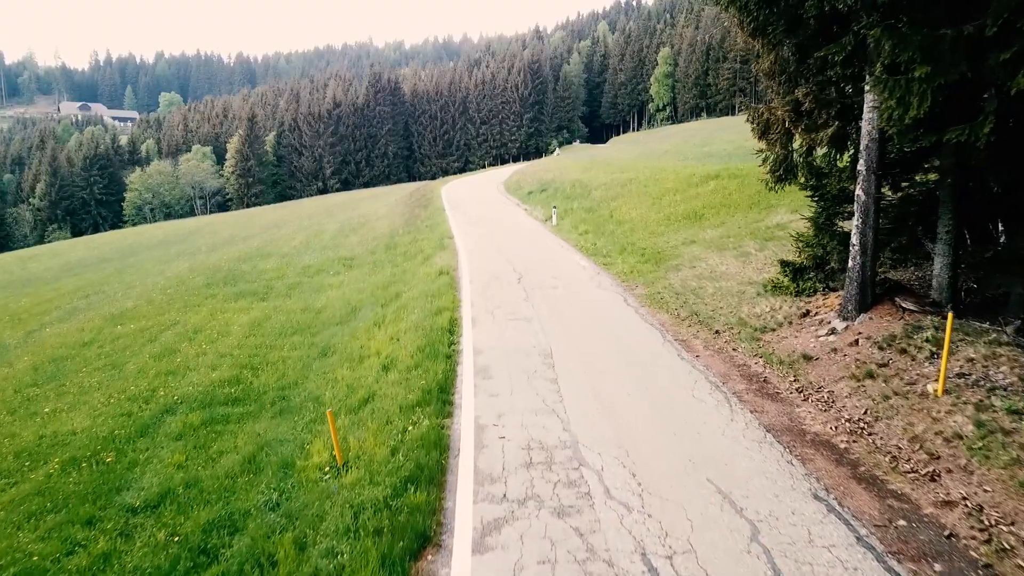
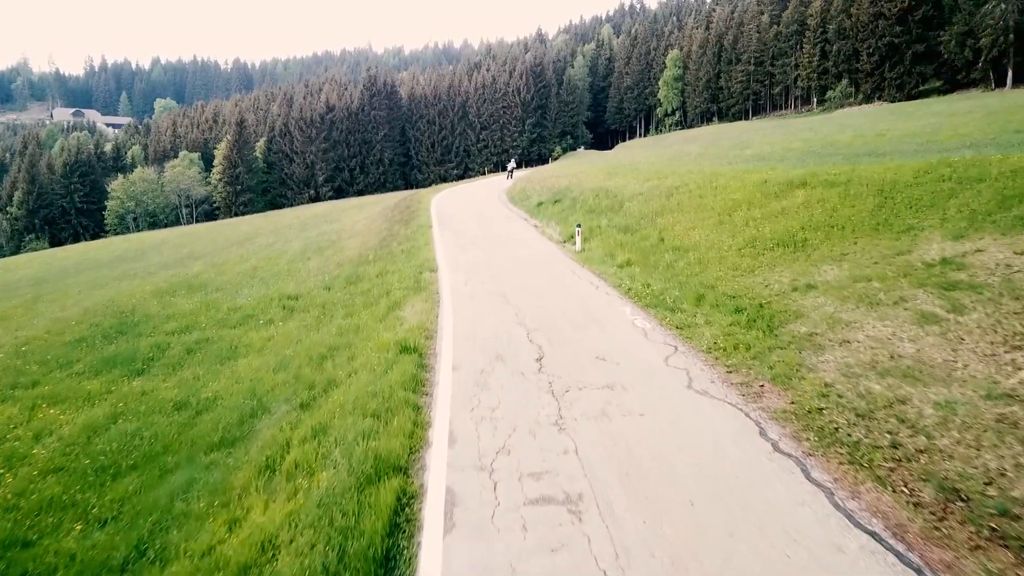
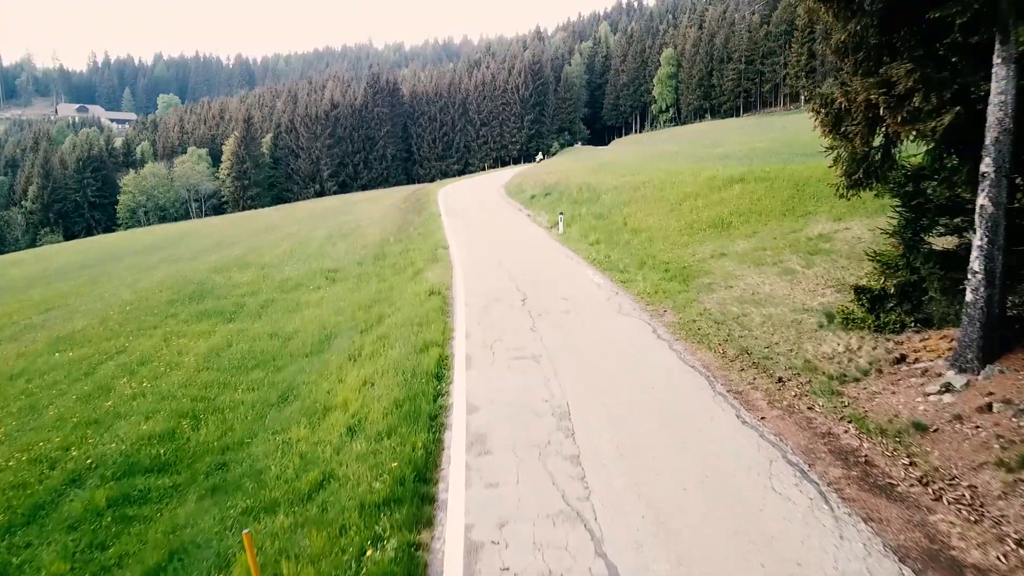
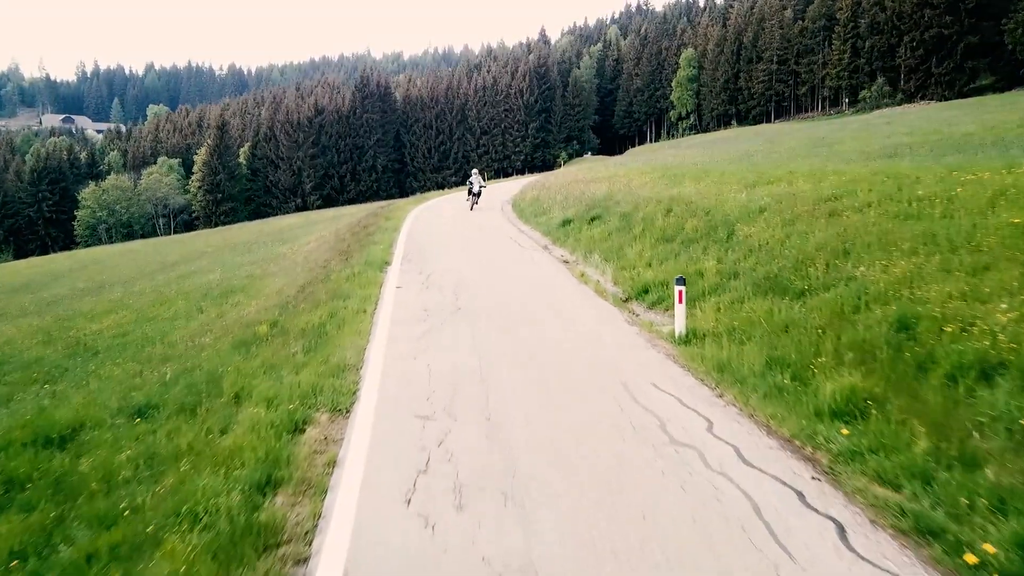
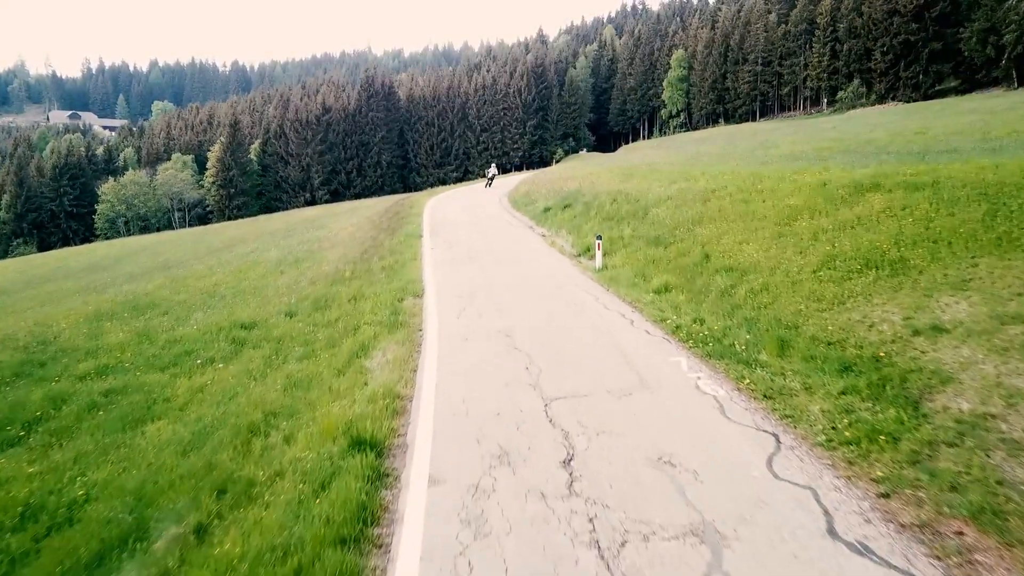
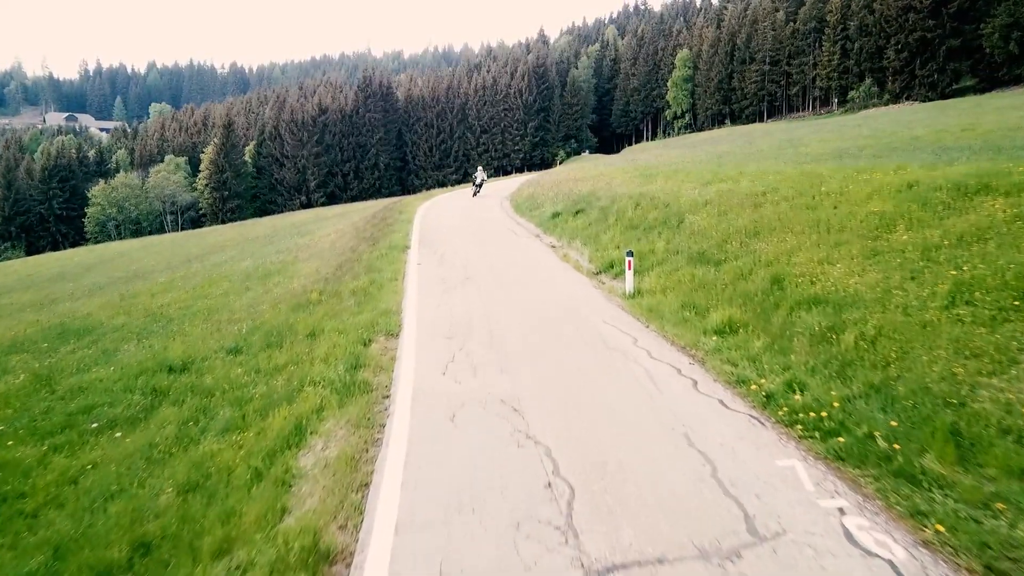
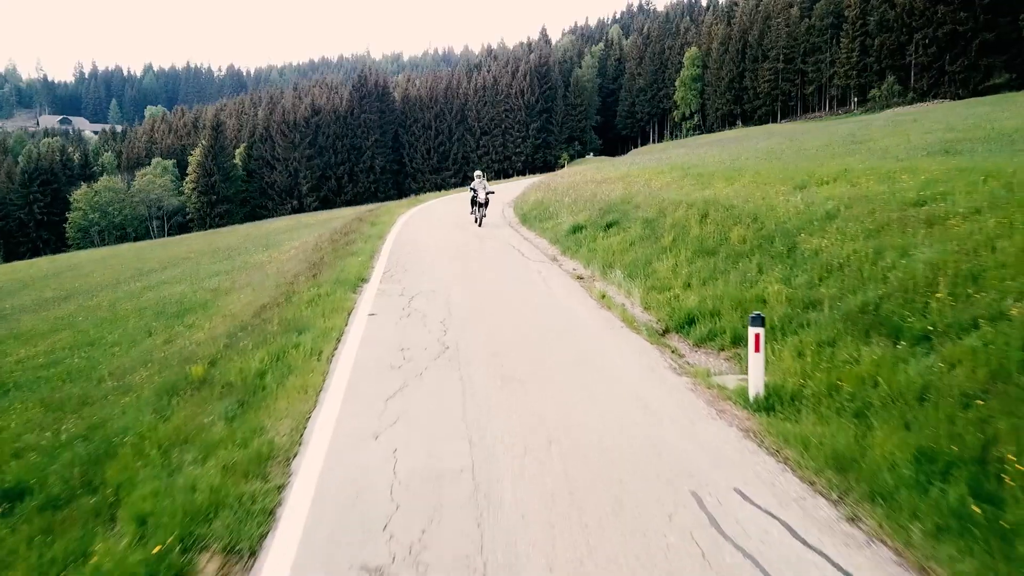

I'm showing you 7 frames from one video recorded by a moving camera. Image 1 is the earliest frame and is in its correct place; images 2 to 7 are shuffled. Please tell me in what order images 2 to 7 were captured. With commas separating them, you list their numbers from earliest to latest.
3, 2, 5, 6, 4, 7
